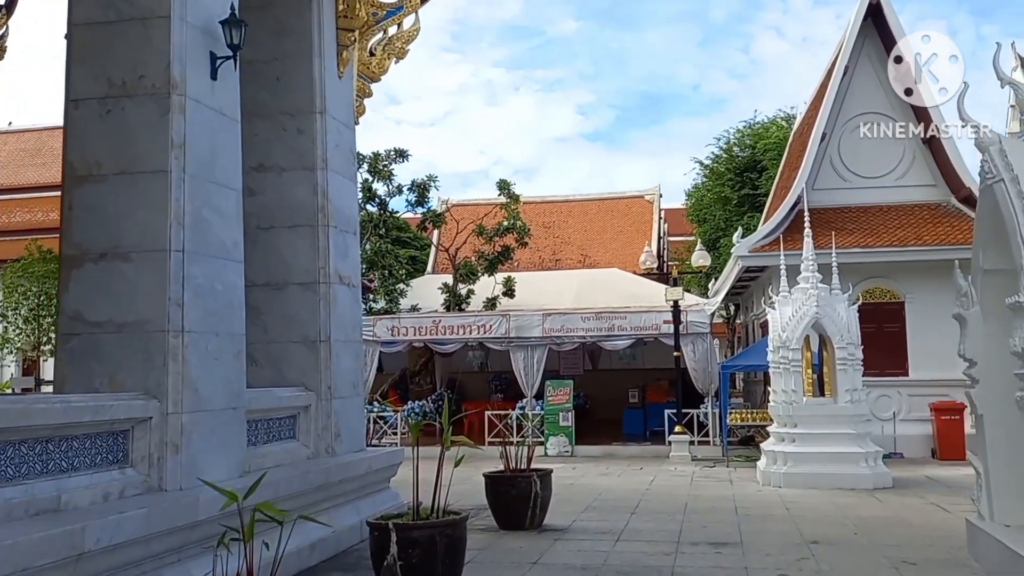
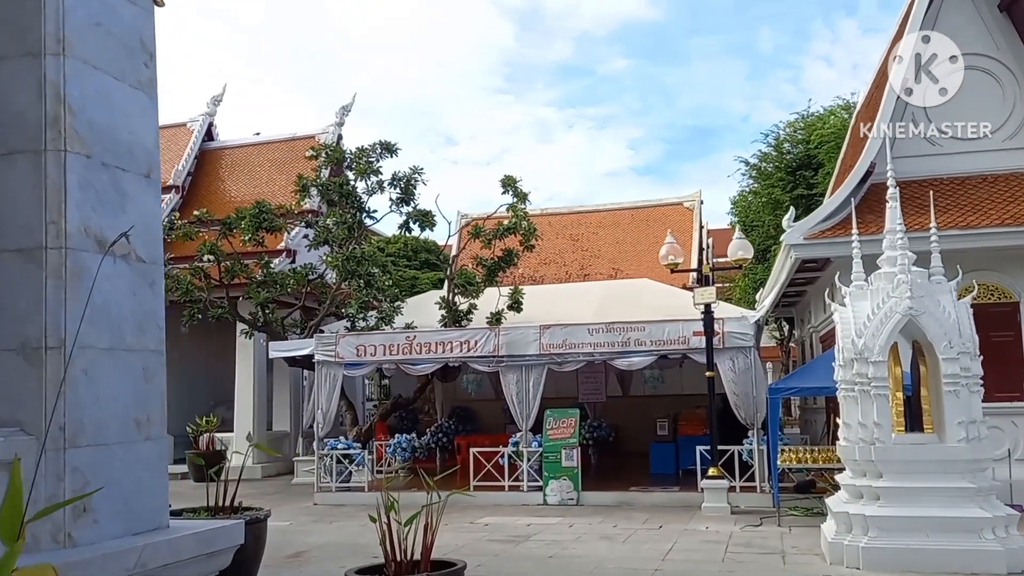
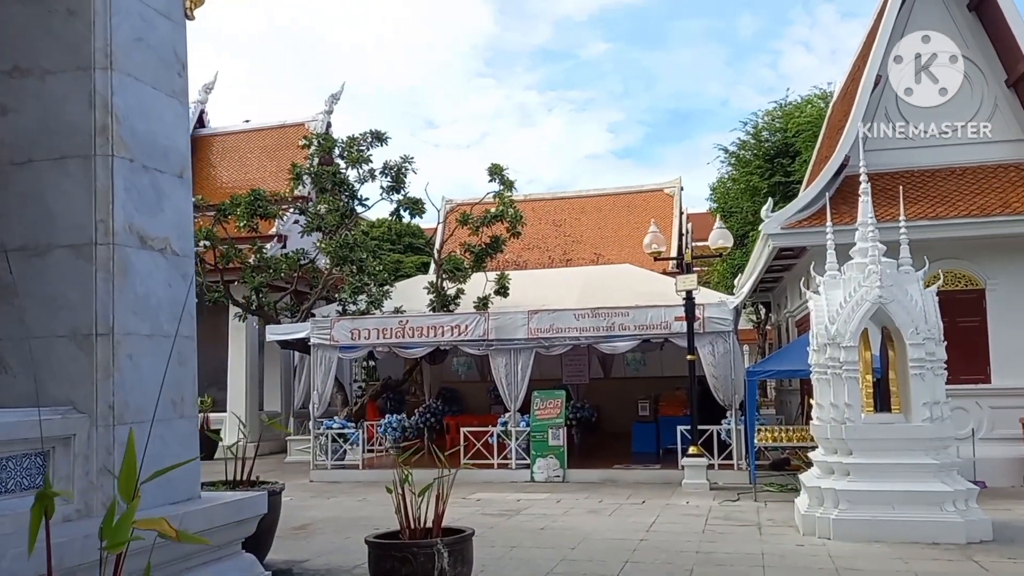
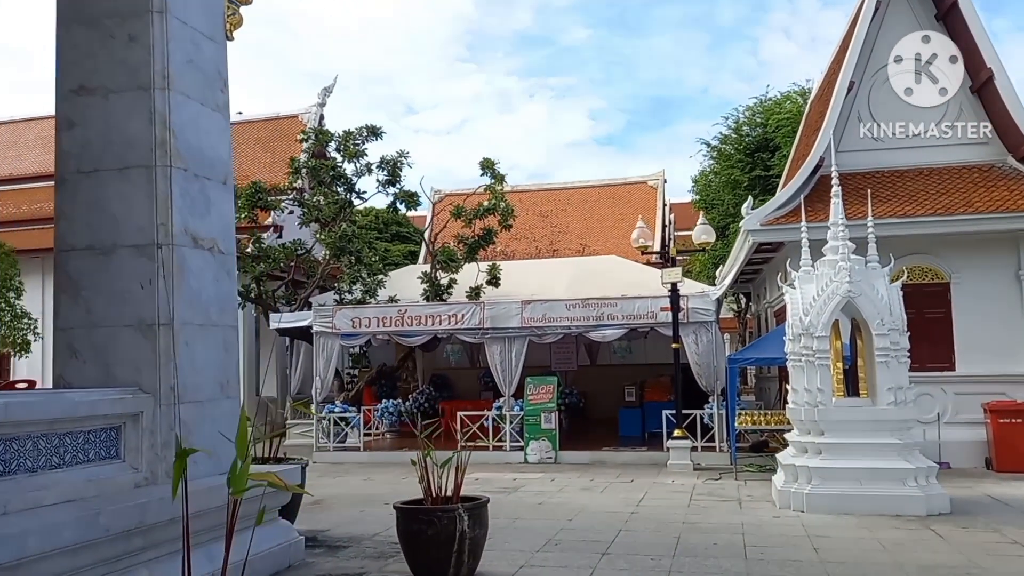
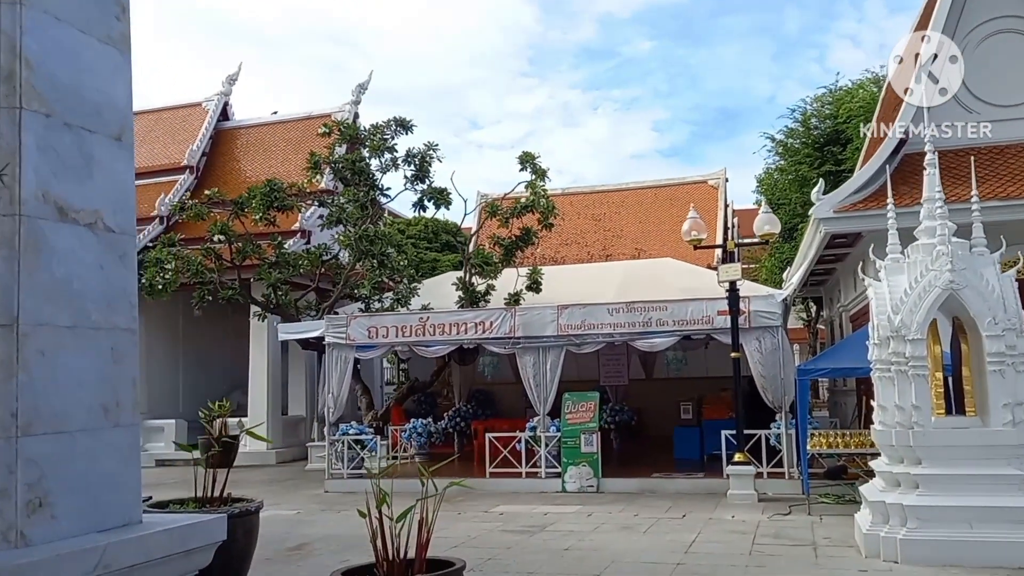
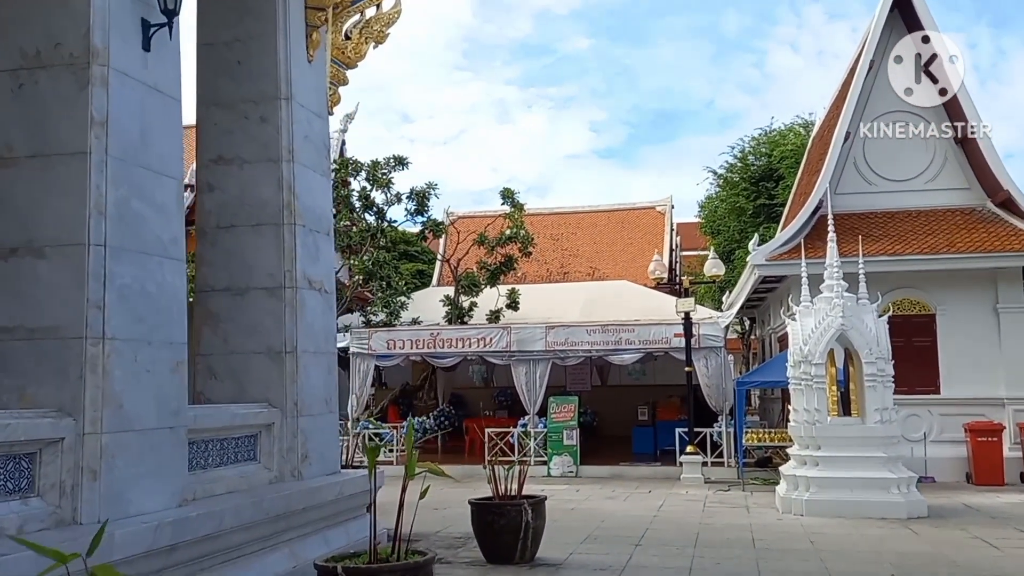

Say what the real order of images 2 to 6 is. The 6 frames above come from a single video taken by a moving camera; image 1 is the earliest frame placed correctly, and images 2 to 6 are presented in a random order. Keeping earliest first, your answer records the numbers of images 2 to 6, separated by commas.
6, 4, 3, 2, 5
